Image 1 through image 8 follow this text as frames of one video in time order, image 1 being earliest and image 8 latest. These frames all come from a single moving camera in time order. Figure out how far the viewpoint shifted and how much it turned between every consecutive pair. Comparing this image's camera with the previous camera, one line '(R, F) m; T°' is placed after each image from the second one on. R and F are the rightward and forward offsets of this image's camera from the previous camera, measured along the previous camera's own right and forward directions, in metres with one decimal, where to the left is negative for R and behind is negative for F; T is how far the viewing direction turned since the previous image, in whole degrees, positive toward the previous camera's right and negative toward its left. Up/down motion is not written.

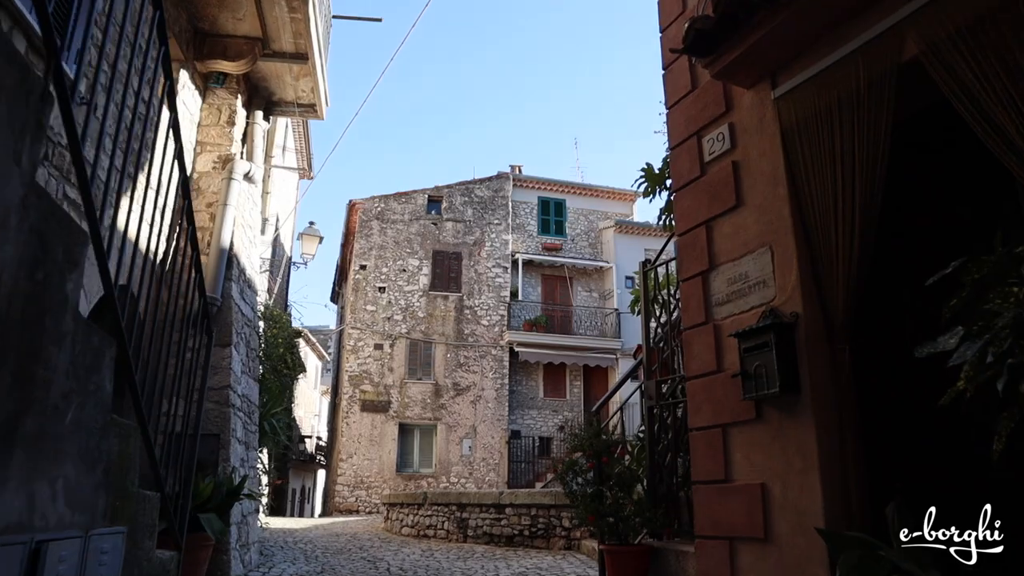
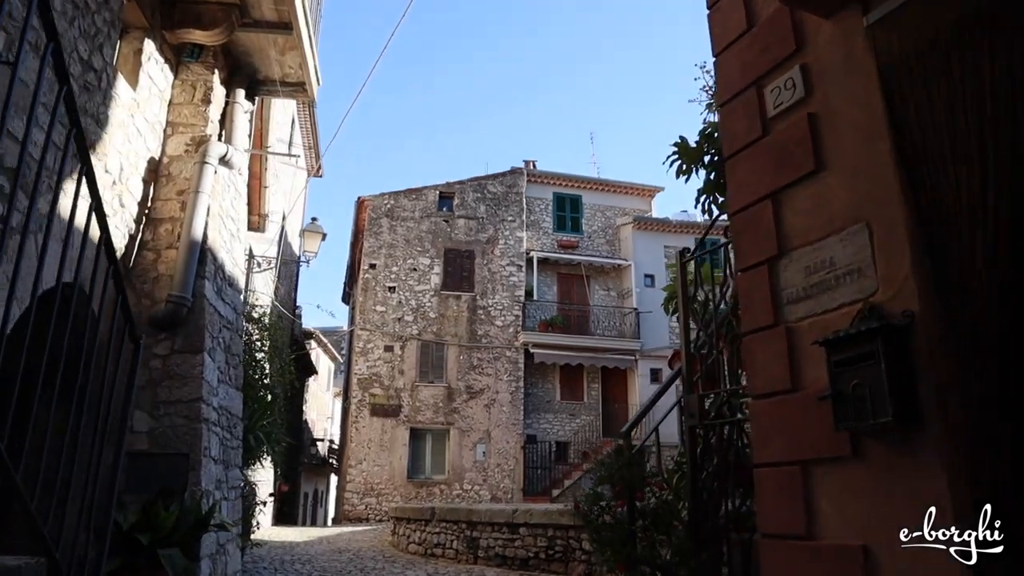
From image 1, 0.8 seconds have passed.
(0.0, +0.8) m; -1°
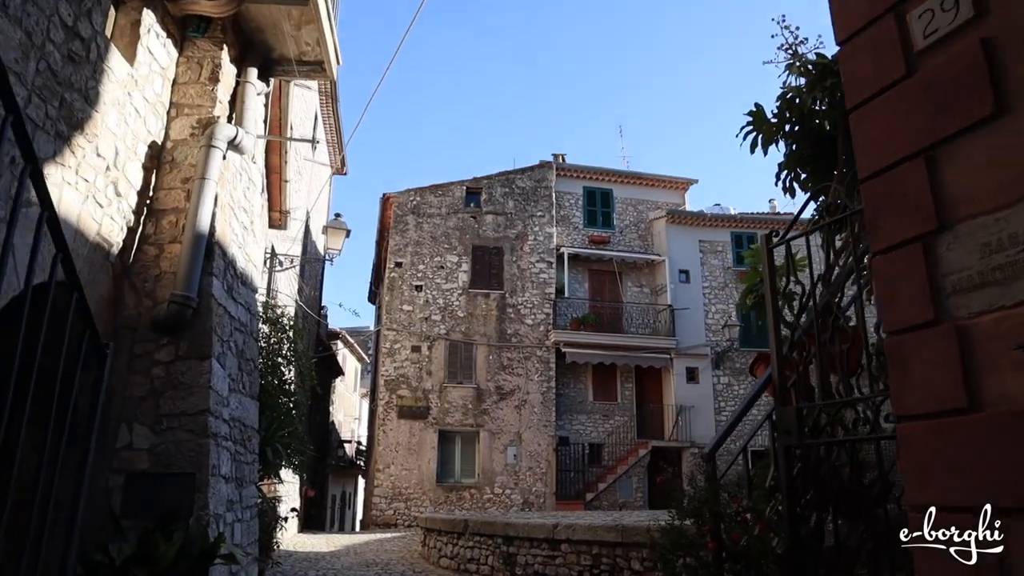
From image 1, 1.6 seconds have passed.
(-0.1, +0.6) m; -2°
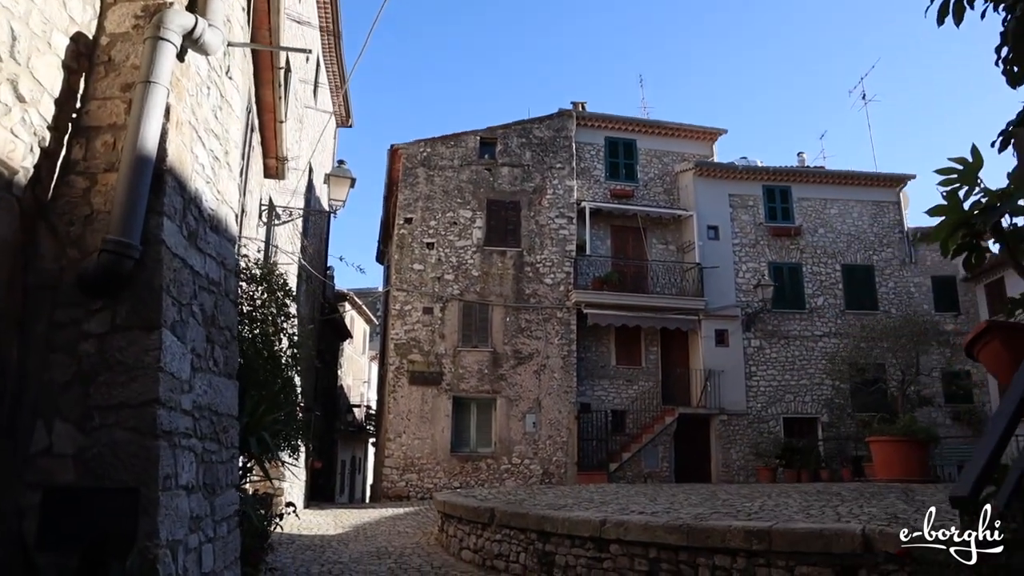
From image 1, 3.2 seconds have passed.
(-0.2, +1.3) m; -1°
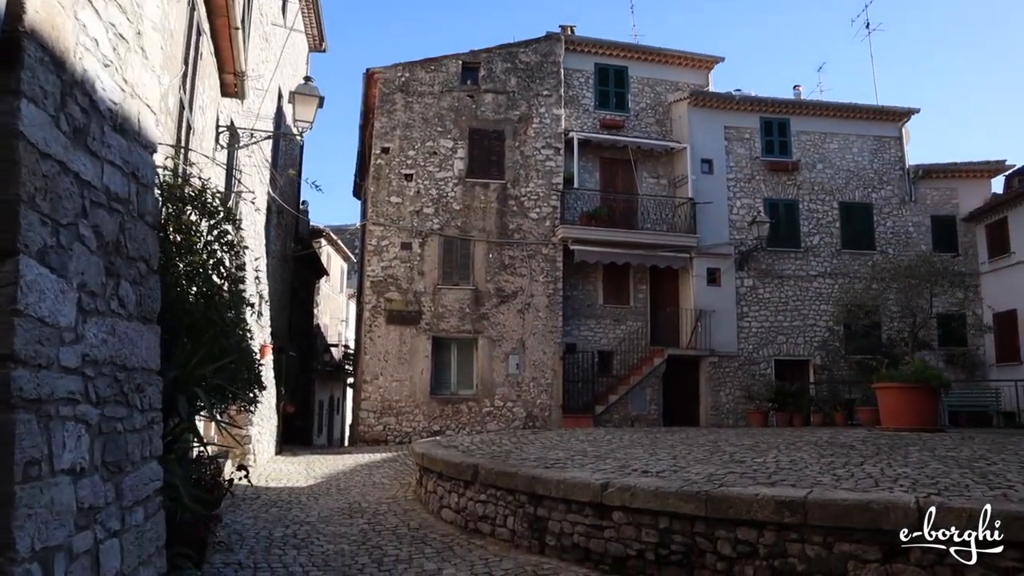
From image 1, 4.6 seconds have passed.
(-0.1, +0.9) m; +1°
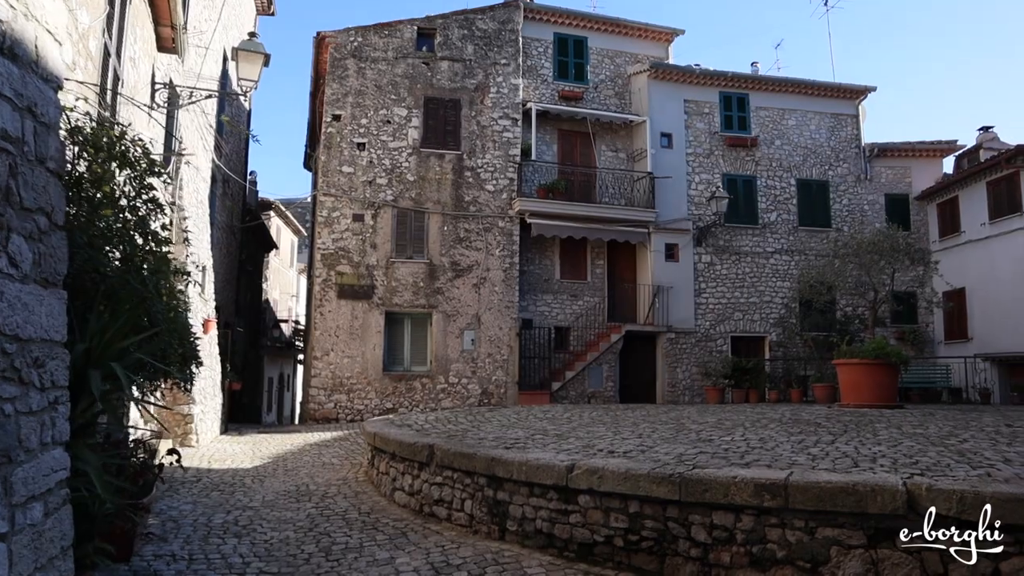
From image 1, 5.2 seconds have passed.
(0.0, +0.4) m; +3°
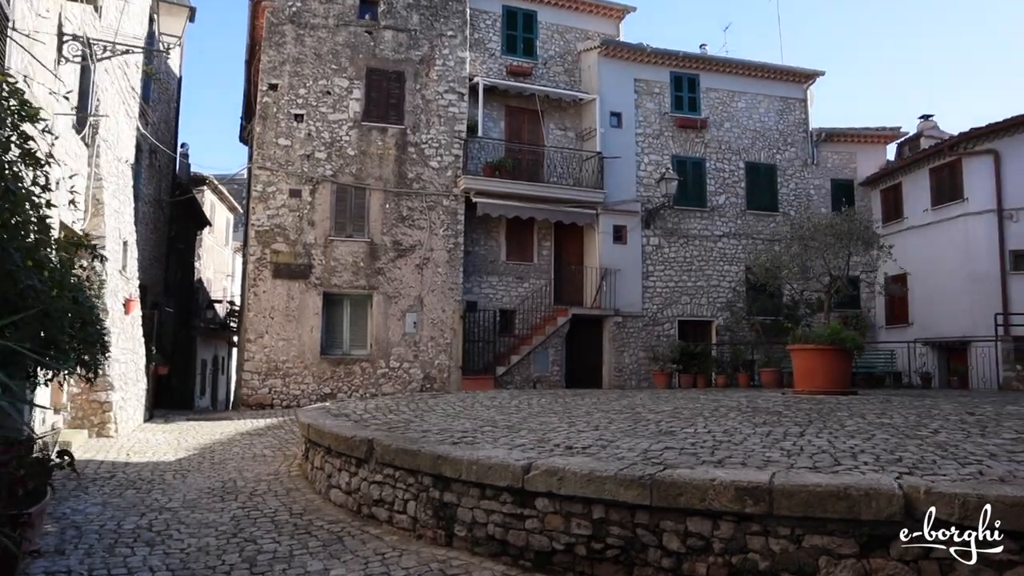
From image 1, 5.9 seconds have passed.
(-0.1, +0.5) m; +4°
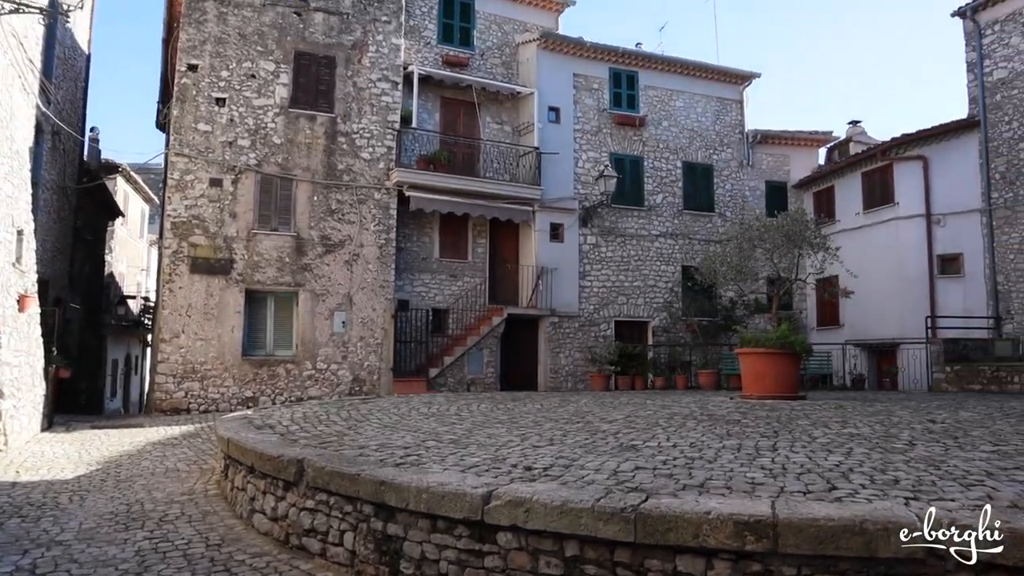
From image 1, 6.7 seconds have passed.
(-0.2, +0.6) m; +5°
